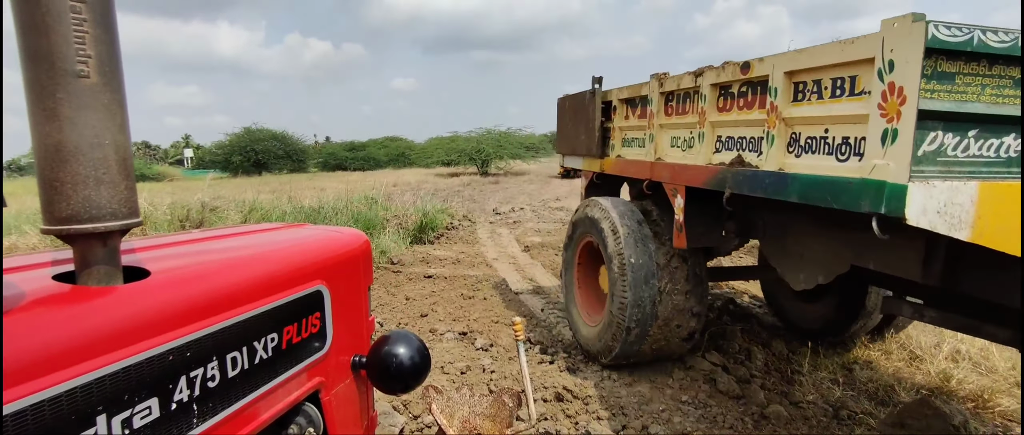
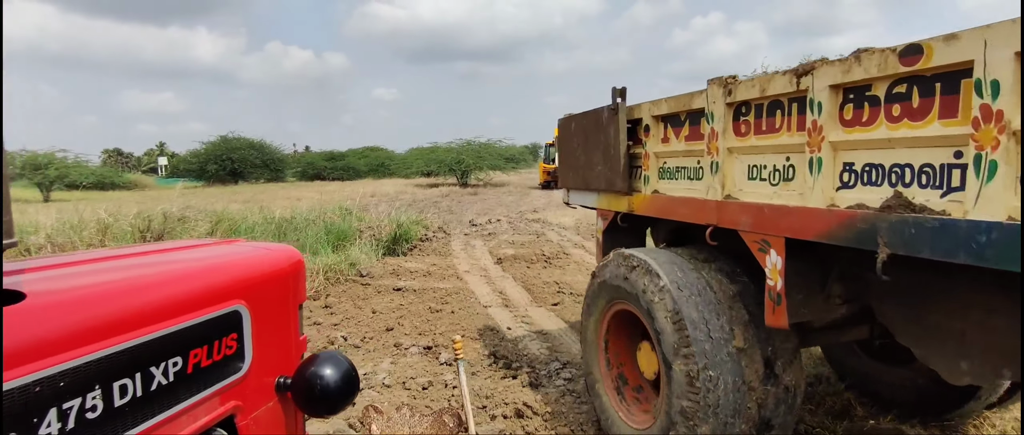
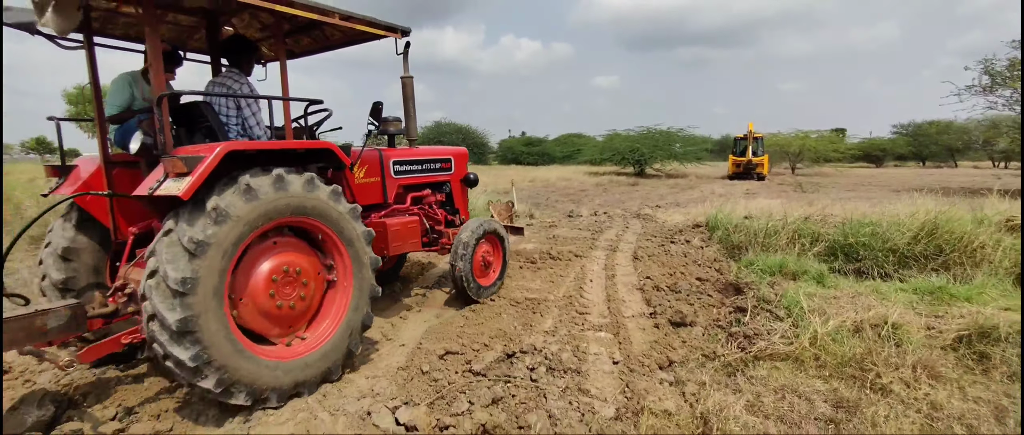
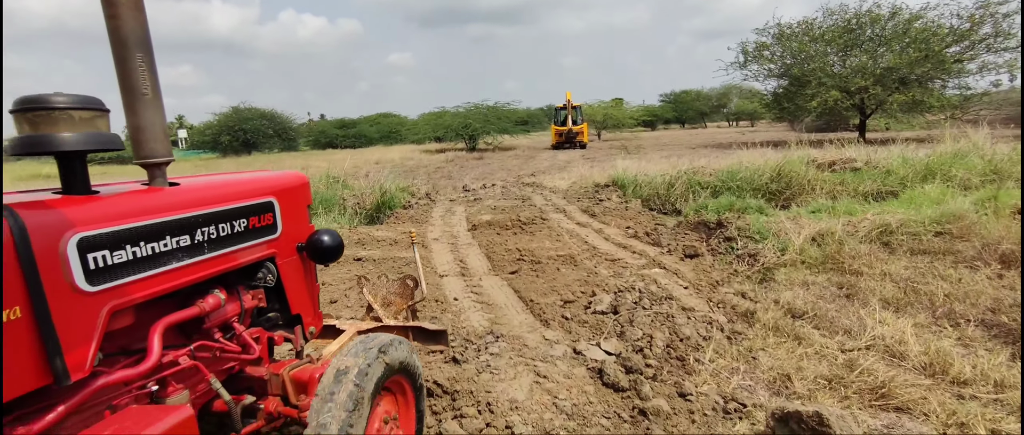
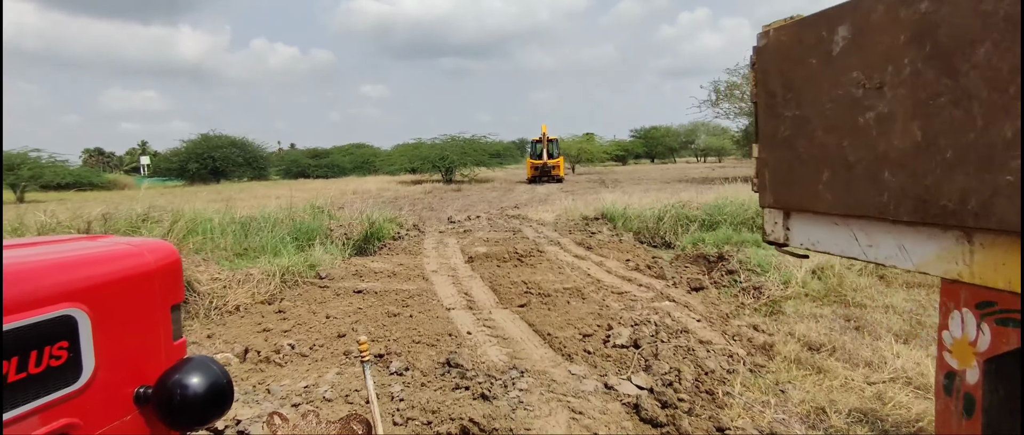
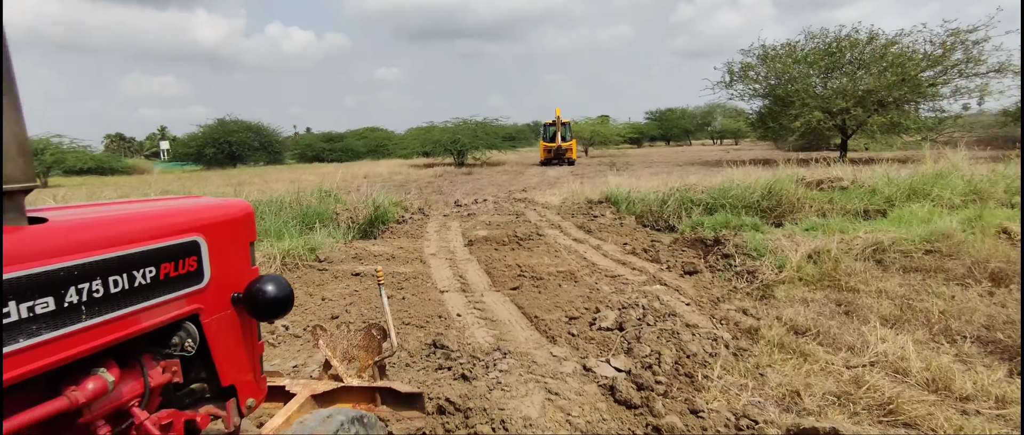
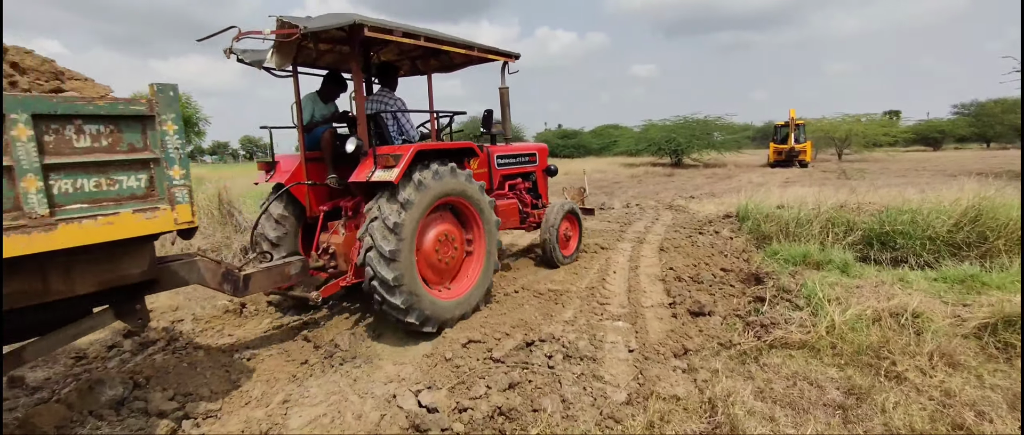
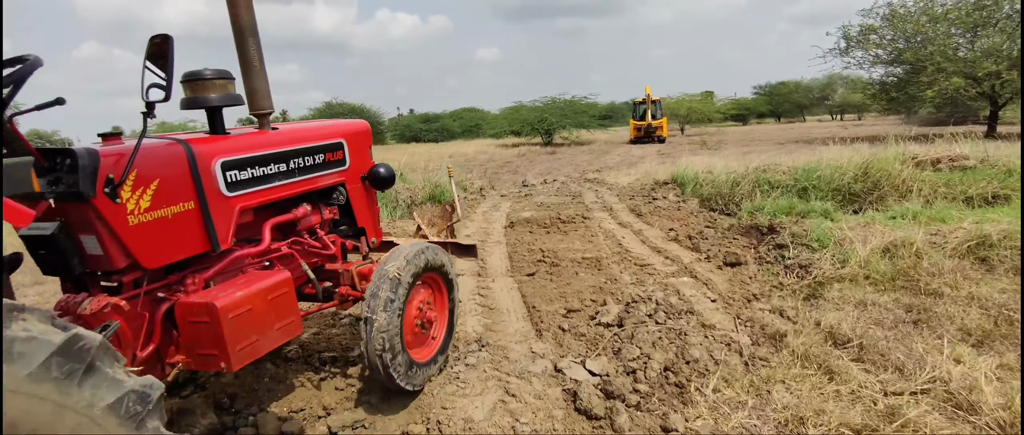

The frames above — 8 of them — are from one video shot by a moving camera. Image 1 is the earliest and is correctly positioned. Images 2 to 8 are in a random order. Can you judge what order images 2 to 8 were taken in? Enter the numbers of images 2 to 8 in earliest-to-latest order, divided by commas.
2, 5, 6, 4, 8, 3, 7
